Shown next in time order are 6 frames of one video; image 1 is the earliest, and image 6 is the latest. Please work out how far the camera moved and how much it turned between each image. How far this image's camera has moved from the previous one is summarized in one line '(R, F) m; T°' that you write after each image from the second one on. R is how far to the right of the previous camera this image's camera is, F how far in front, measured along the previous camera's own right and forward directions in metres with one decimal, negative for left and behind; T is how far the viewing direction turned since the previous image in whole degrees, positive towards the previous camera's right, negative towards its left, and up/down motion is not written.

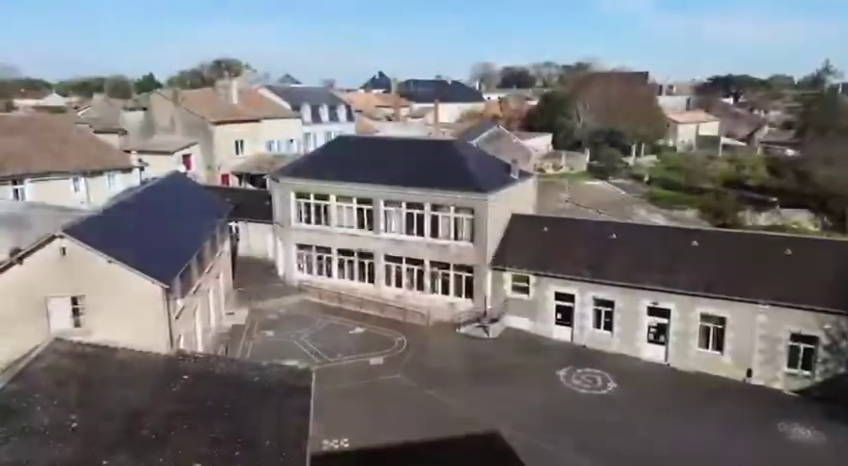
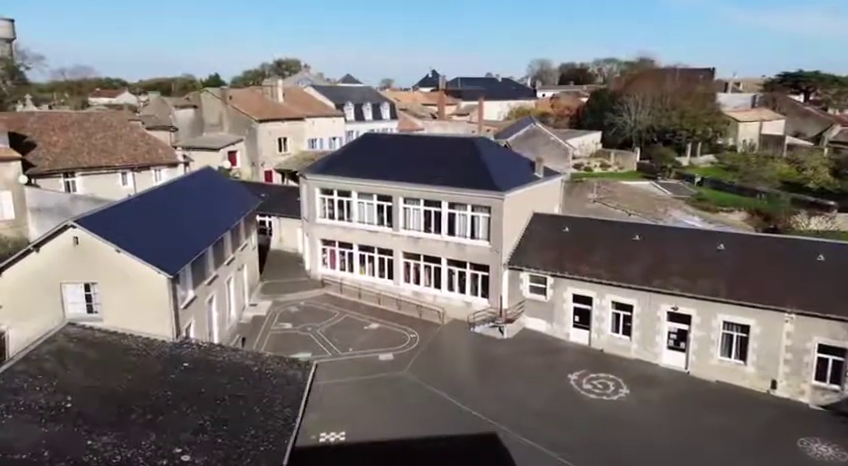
(+1.8, +0.1) m; -5°
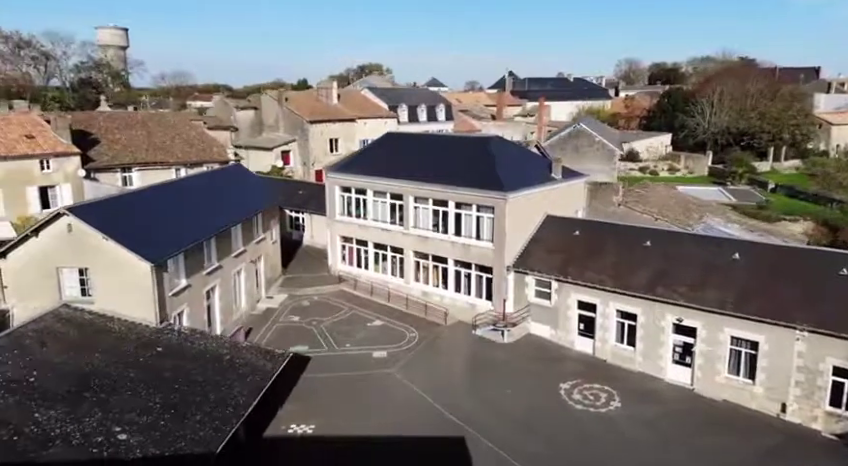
(+3.5, +0.4) m; -8°
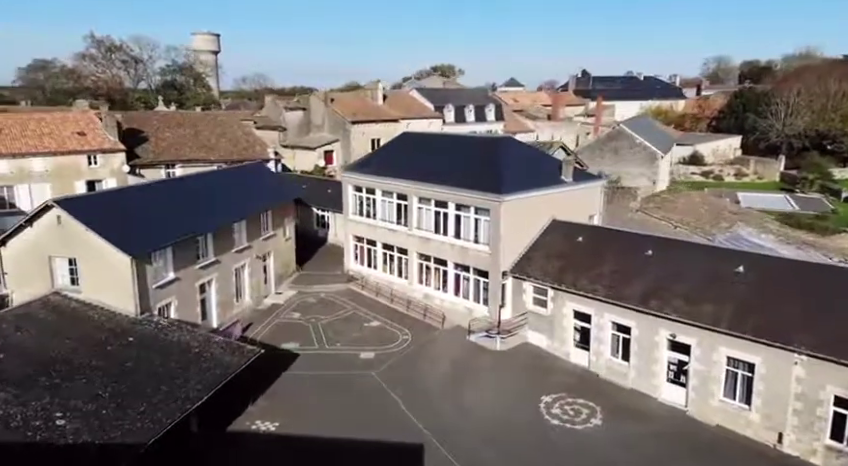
(+3.4, +0.7) m; -7°
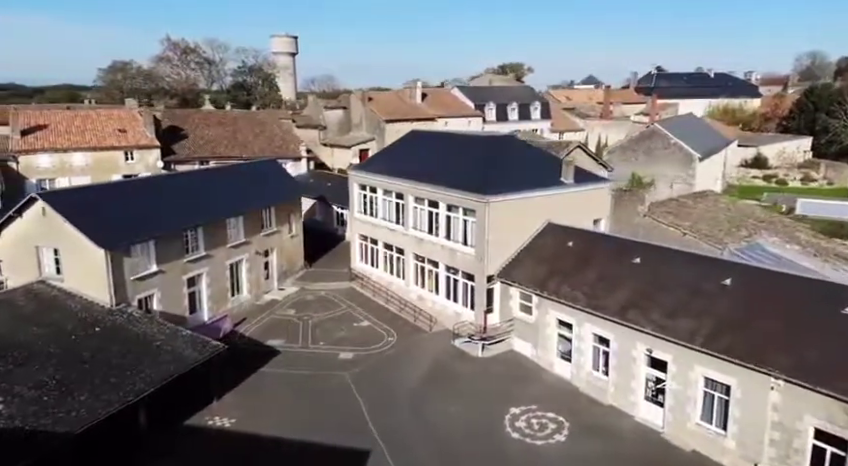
(+3.5, +0.8) m; -7°
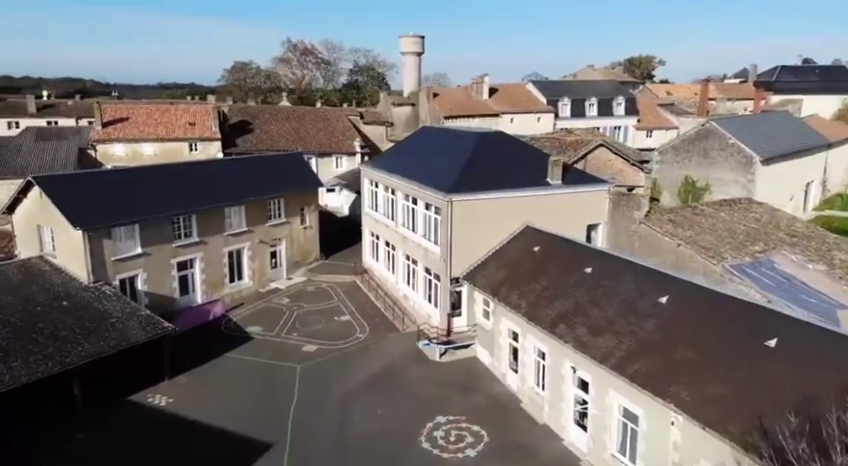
(+6.1, +1.2) m; -12°
